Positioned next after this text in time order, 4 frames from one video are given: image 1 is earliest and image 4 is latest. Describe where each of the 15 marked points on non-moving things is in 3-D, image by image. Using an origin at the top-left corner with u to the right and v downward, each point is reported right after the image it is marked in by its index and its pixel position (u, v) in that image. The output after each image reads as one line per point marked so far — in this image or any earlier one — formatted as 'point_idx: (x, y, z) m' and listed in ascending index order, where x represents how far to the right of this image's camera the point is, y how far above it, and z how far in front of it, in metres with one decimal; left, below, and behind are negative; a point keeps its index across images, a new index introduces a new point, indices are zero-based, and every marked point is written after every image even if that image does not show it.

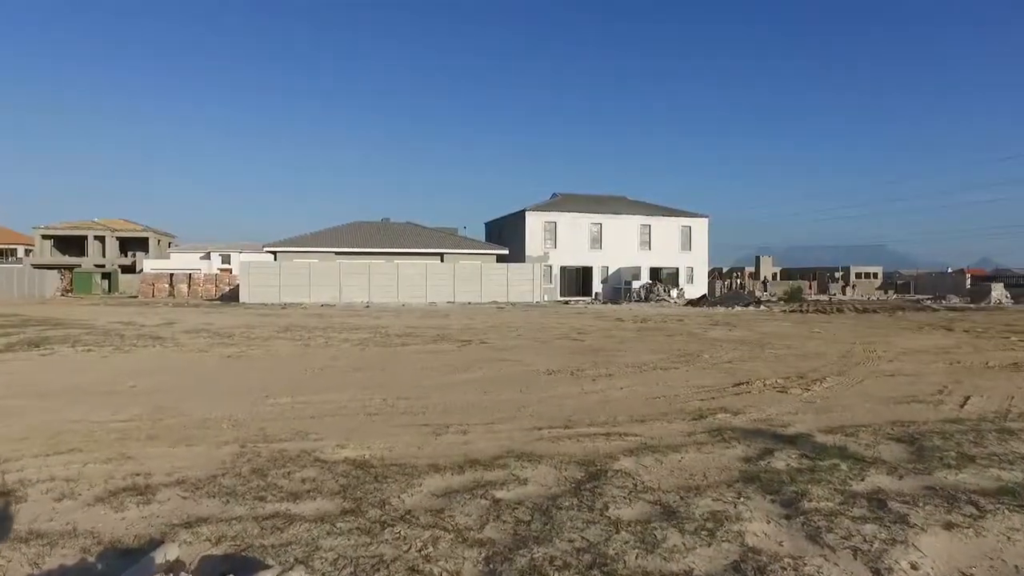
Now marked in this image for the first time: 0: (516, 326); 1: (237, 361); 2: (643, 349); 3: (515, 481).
0: (+0.1, -1.1, +19.7) m
1: (-4.8, -1.3, +11.9) m
2: (+2.6, -1.2, +13.7) m
3: (0.0, -1.4, +4.9) m
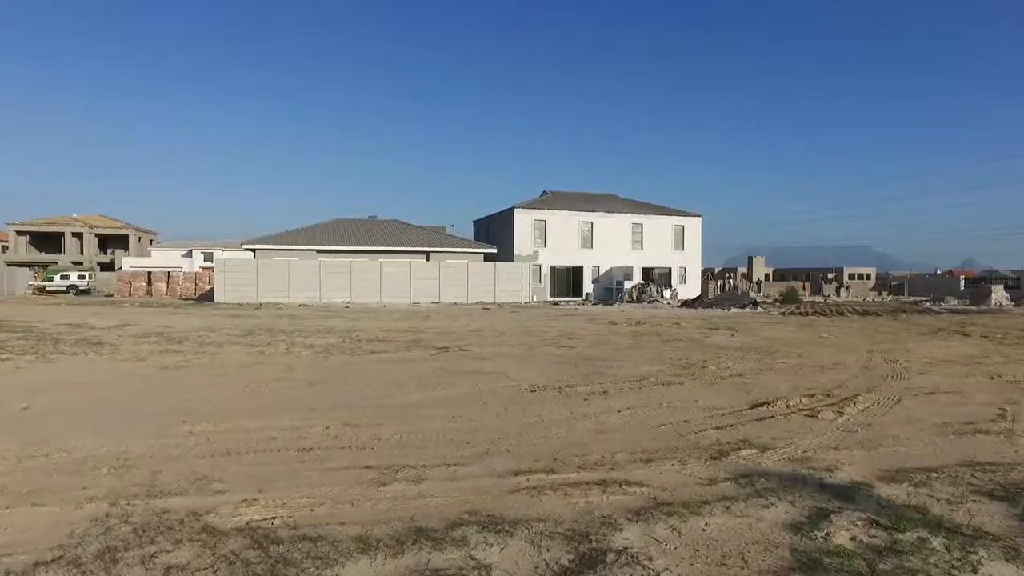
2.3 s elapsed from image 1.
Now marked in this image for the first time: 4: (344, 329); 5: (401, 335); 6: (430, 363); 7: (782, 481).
0: (-0.3, -1.1, +18.2) m
1: (-5.1, -1.3, +10.3) m
2: (+2.3, -1.3, +12.2) m
3: (-0.2, -1.4, +3.4) m
4: (-4.5, -1.1, +18.2) m
5: (-2.7, -1.2, +16.7) m
6: (-1.4, -1.2, +11.4) m
7: (+1.9, -1.4, +4.9) m
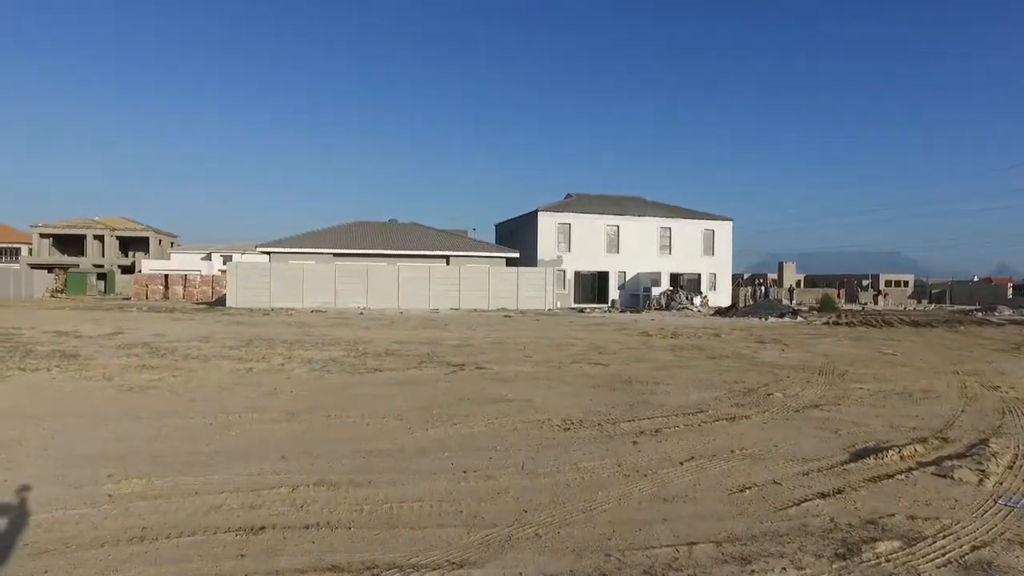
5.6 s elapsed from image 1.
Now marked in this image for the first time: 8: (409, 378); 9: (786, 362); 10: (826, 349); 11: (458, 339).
0: (+0.3, -1.3, +16.5) m
1: (-4.8, -1.4, +8.7) m
2: (+2.7, -1.4, +10.4) m
3: (-0.1, -1.5, +1.7) m
4: (-3.9, -1.3, +16.6) m
5: (-2.2, -1.3, +15.0) m
6: (-1.0, -1.4, +9.7) m
7: (+2.1, -1.5, +3.1) m
8: (-1.6, -1.4, +10.4) m
9: (+5.3, -1.5, +13.4) m
10: (+7.5, -1.5, +16.5) m
11: (-1.4, -1.3, +17.4) m
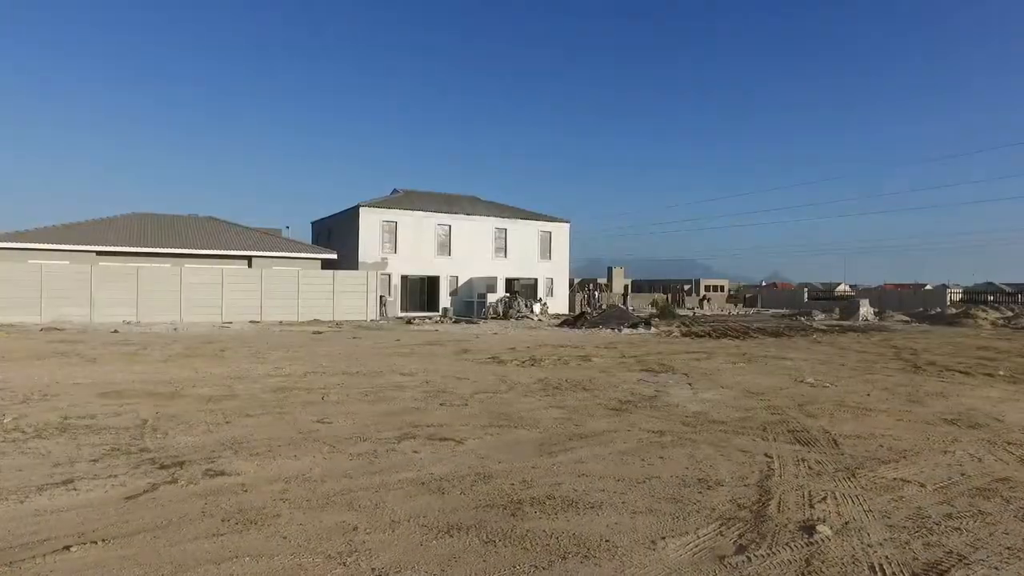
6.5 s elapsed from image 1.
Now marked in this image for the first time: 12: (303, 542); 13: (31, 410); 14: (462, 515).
0: (-2.9, -1.6, +10.9) m
1: (-5.9, -1.6, +2.1) m
2: (+0.9, -1.6, +5.6) m
3: (+0.4, -1.6, -3.5) m
4: (-7.0, -1.5, +10.0) m
5: (-4.9, -1.5, +8.9) m
6: (-2.4, -1.6, +4.0) m
7: (+2.2, -1.6, -1.6) m
8: (-3.2, -1.6, +4.6) m
9: (+2.7, -1.7, +9.1) m
10: (+4.1, -1.7, +12.7) m
11: (-4.7, -1.5, +11.4) m
12: (-1.3, -1.6, +4.1) m
13: (-6.2, -1.5, +8.8) m
14: (-0.3, -1.6, +4.6) m
